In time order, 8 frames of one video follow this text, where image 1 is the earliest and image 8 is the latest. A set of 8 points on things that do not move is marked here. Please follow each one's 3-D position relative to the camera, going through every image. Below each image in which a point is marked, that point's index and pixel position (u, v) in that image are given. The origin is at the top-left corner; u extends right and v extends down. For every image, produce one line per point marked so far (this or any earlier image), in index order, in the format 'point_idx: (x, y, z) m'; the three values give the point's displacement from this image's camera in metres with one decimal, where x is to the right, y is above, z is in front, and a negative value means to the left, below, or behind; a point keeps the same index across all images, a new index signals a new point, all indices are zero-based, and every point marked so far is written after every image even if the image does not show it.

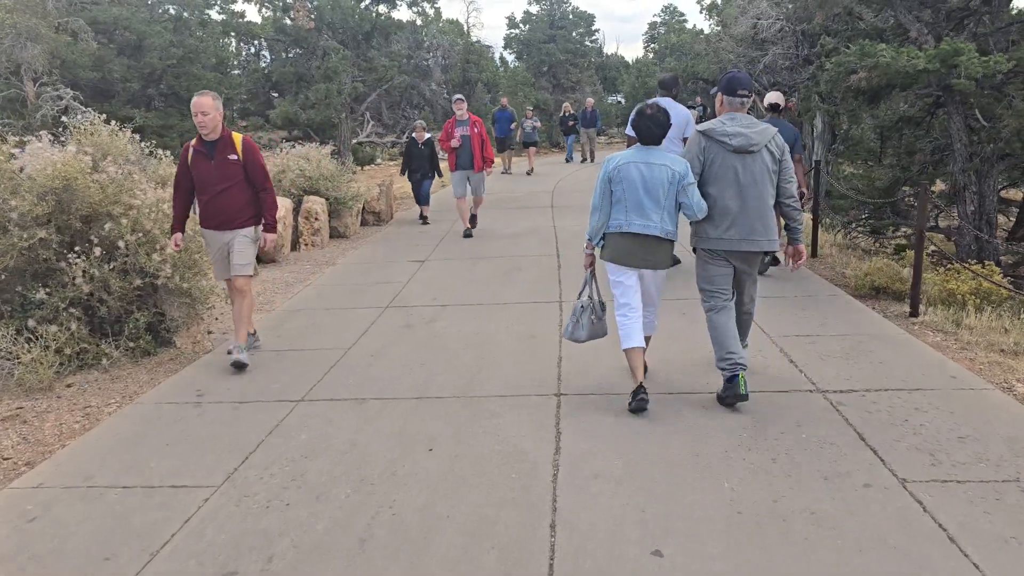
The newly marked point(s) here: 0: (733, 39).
0: (+3.0, +3.4, +14.2) m
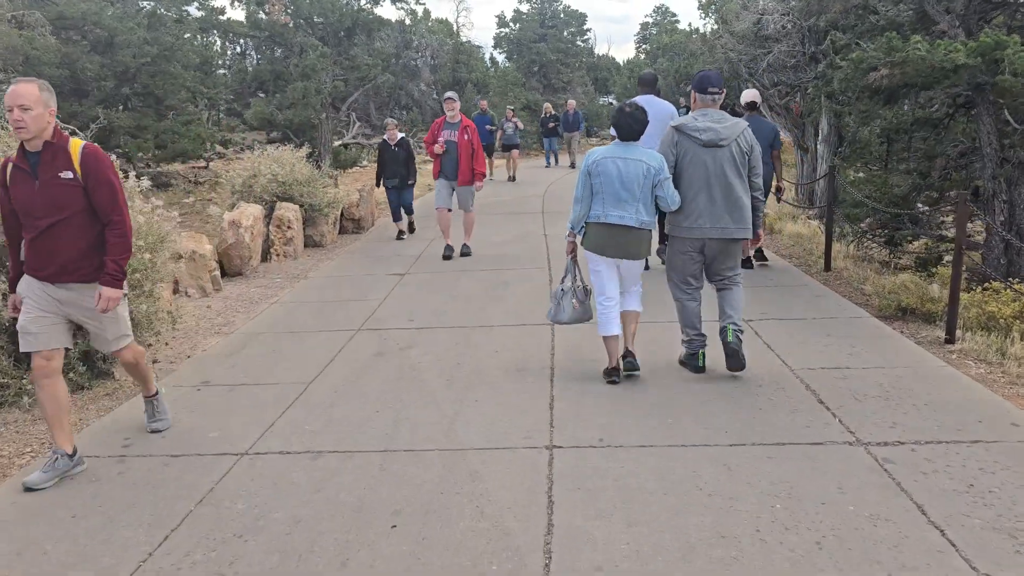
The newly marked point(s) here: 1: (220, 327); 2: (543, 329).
0: (+2.9, +3.3, +13.5) m
1: (-1.8, -0.2, +6.5) m
2: (+0.2, -0.2, +6.1) m
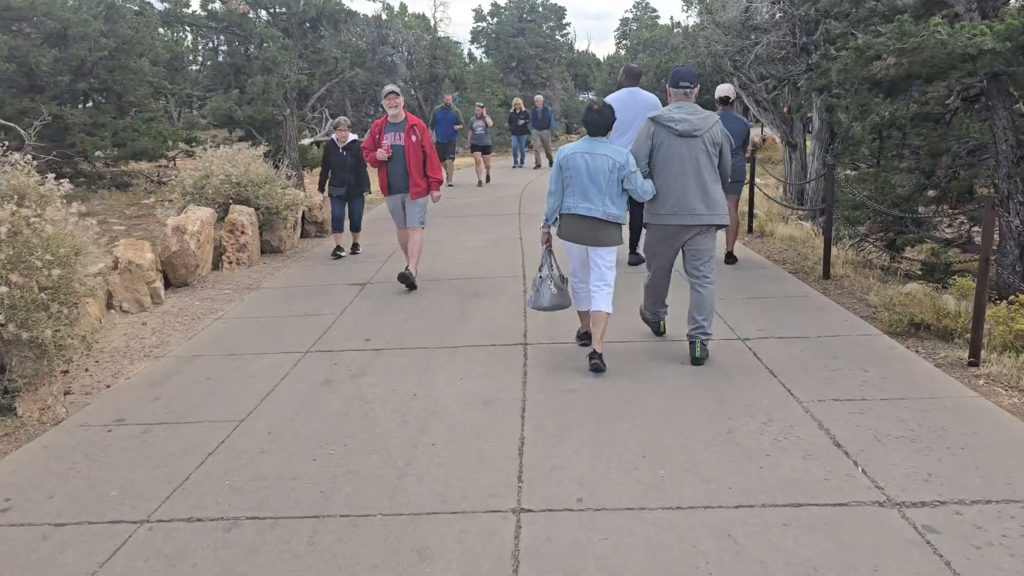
0: (+2.6, +3.2, +12.8) m
1: (-2.0, -0.3, +5.8) m
2: (0.0, -0.3, +5.4) m
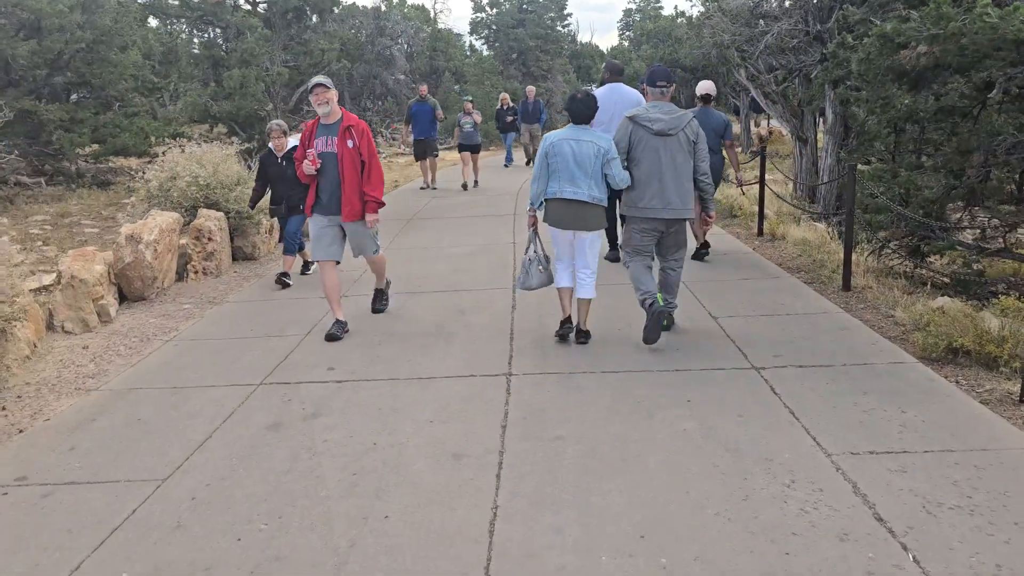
0: (+2.5, +3.2, +12.1) m
1: (-2.1, -0.4, +5.1) m
2: (-0.1, -0.4, +4.7) m
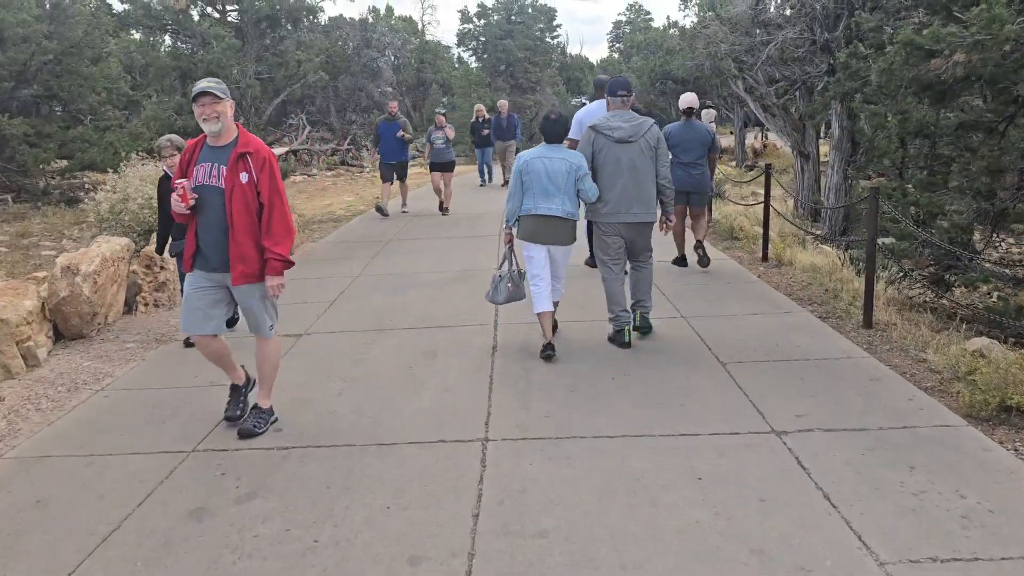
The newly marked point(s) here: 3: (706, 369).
0: (+2.3, +2.9, +11.4) m
1: (-2.2, -0.6, +4.4) m
2: (-0.2, -0.6, +4.0) m
3: (+0.9, -0.4, +5.1) m
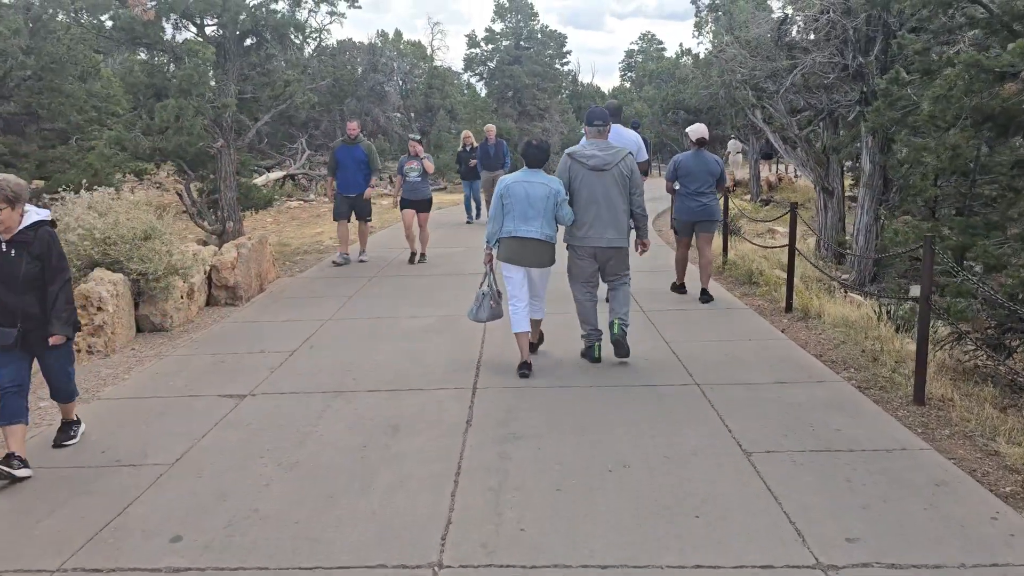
0: (+2.3, +2.4, +10.5) m
1: (-2.3, -0.8, +3.4) m
2: (-0.3, -0.8, +3.0) m
3: (+0.8, -0.7, +4.1) m
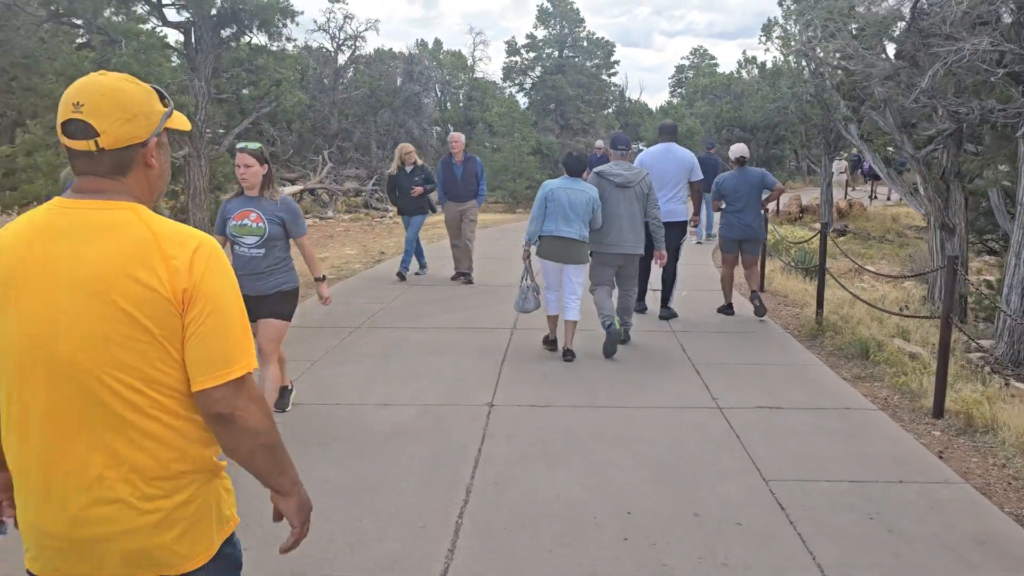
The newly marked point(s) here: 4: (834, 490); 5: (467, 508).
0: (+2.6, +1.9, +8.1) m
1: (-2.4, -1.1, +1.2) m
2: (-0.4, -1.2, +0.7) m
3: (+0.8, -1.0, +1.7) m
4: (+1.2, -0.8, +3.9) m
5: (-0.2, -0.8, +3.6) m
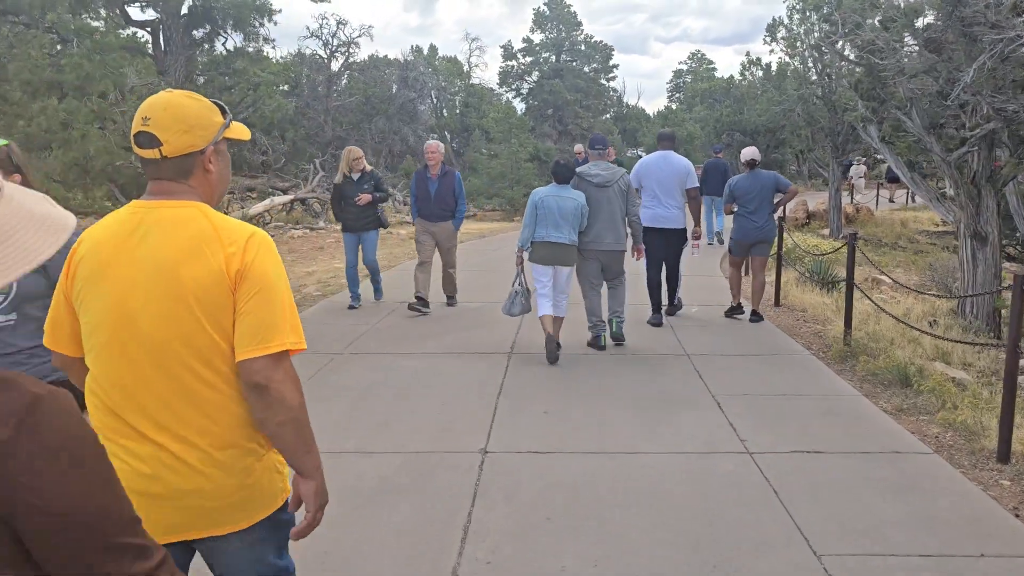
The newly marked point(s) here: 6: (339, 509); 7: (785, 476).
0: (+2.6, +1.8, +7.5) m
1: (-2.4, -1.2, +0.5) m
2: (-0.4, -1.3, 0.0) m
3: (+0.8, -1.1, +1.0) m
4: (+1.2, -0.9, +3.2) m
5: (-0.2, -0.9, +2.9) m
6: (-0.6, -0.8, +3.8) m
7: (+1.1, -0.7, +4.0) m
